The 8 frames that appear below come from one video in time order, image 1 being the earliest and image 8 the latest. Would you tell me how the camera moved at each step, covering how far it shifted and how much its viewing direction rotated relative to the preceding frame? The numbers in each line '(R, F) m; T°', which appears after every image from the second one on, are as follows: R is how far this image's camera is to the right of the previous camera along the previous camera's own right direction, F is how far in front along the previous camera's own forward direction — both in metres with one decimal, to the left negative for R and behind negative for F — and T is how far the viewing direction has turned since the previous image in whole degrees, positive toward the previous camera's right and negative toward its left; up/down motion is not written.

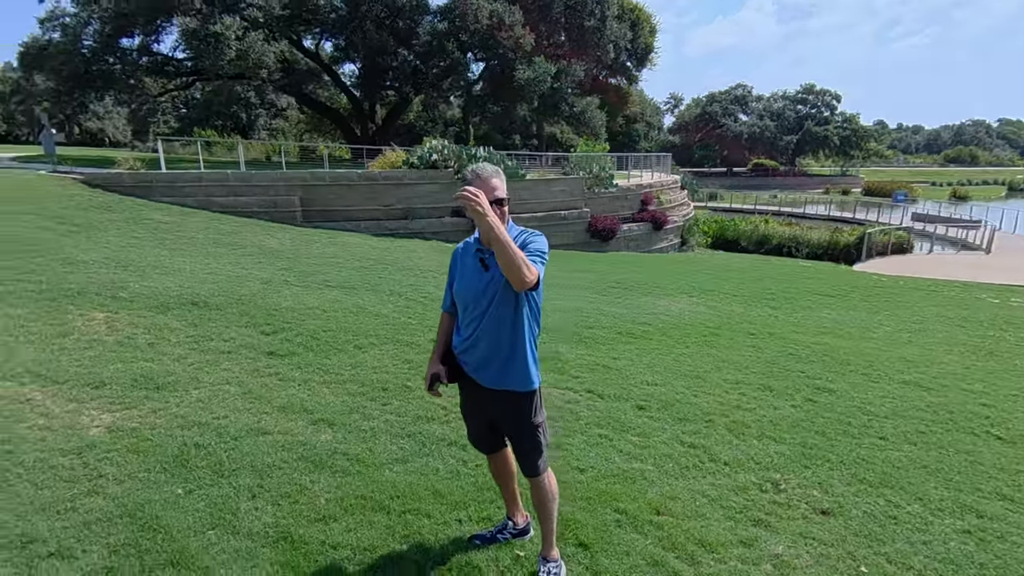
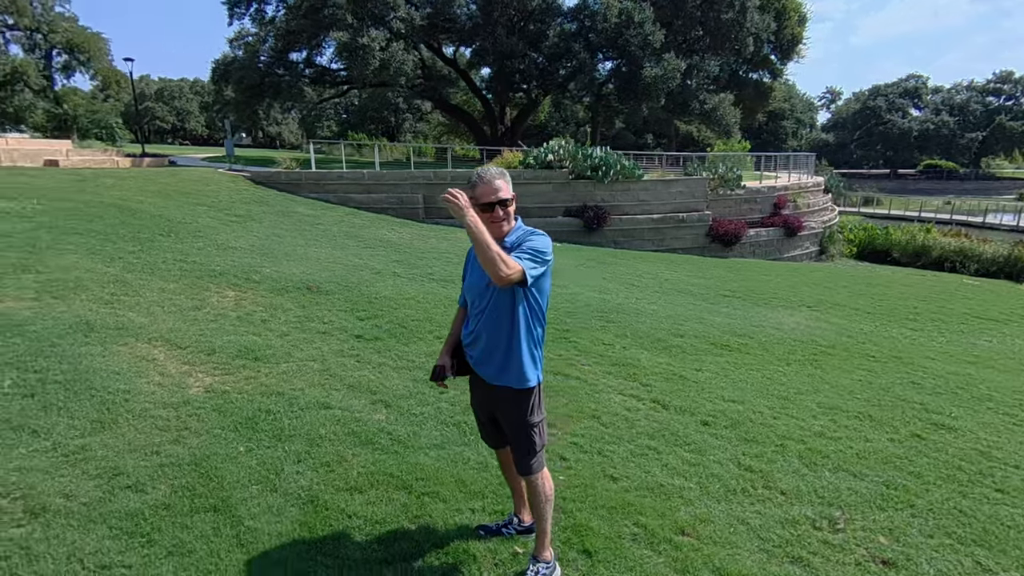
(+0.5, 0.0) m; -13°
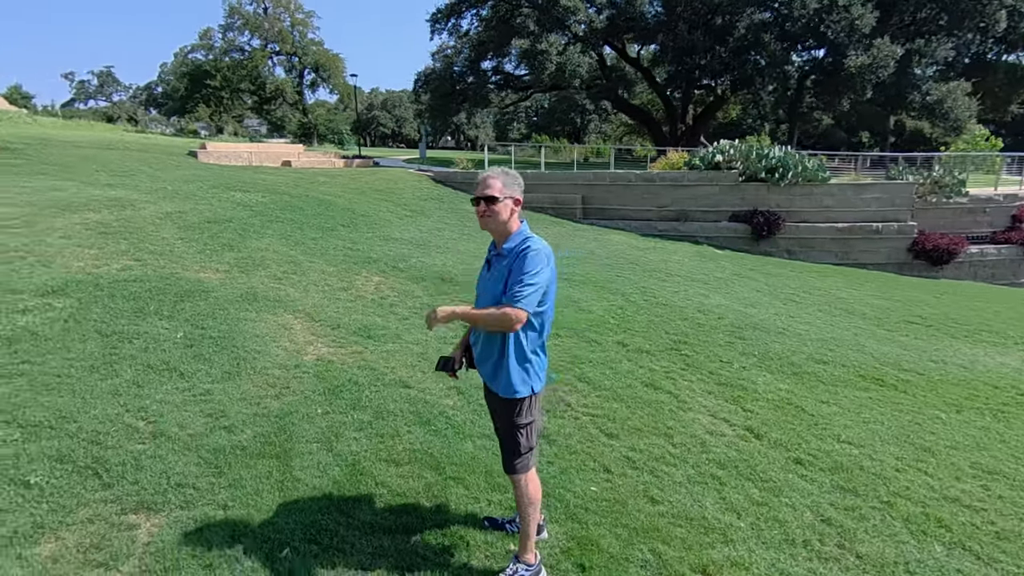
(+0.7, +0.1) m; -19°
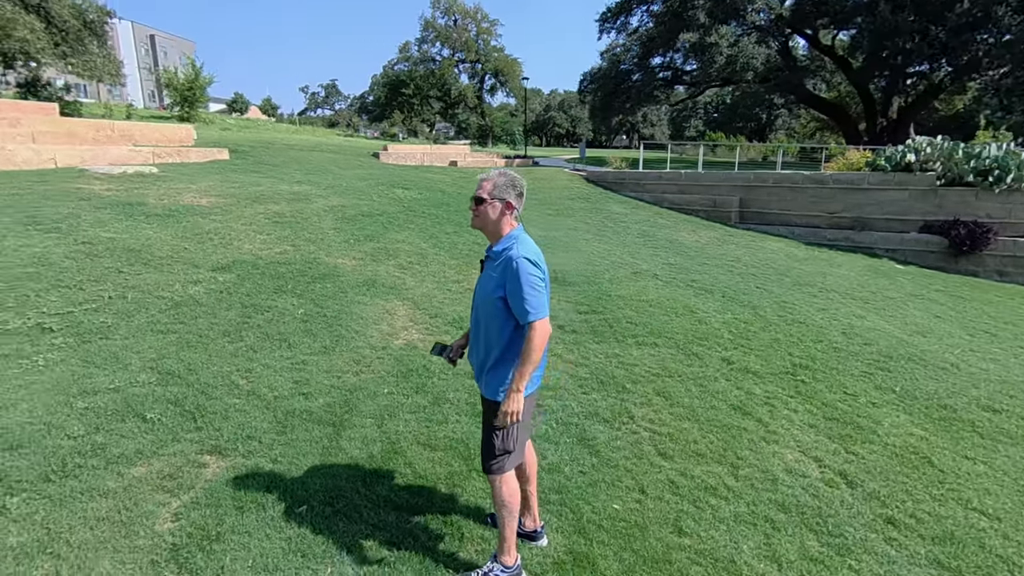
(+0.7, +0.1) m; -17°
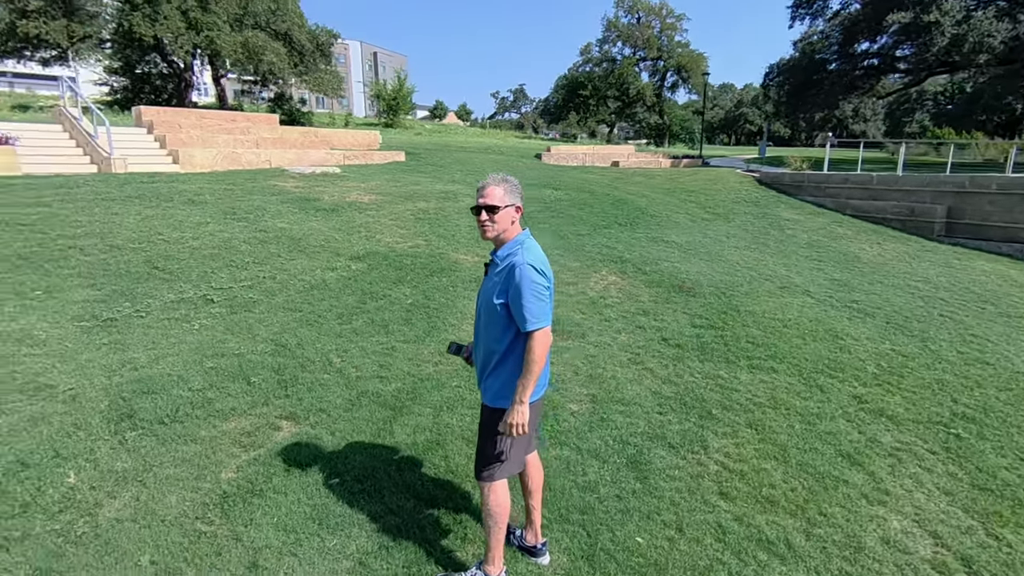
(+0.6, +0.2) m; -18°
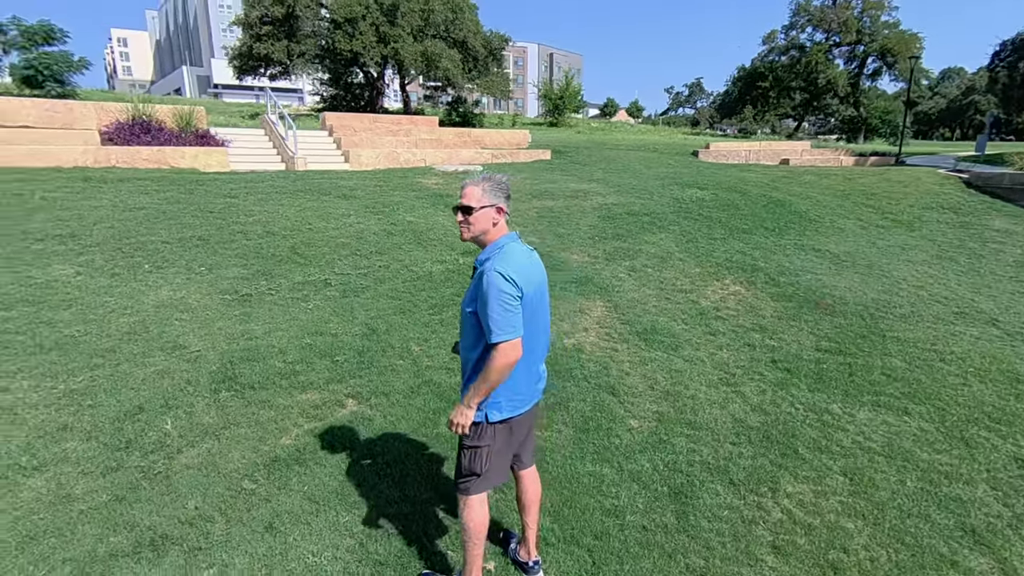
(+0.6, +0.2) m; -17°
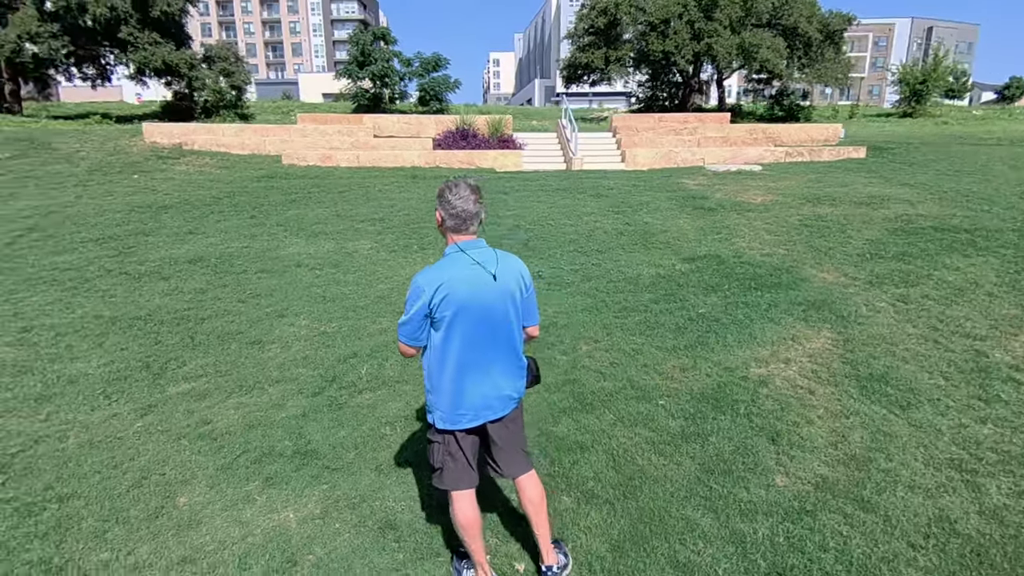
(+0.9, +0.3) m; -31°
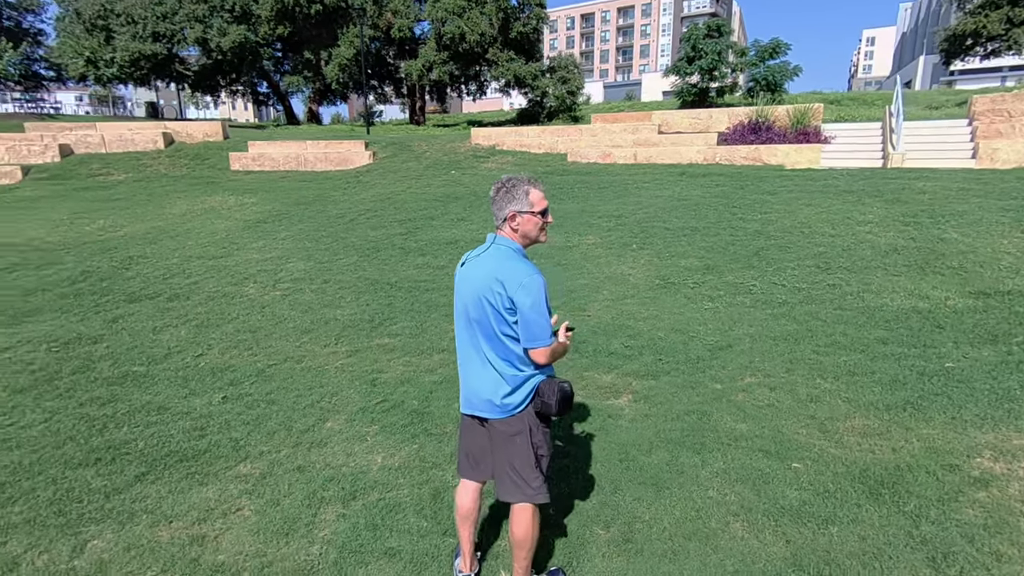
(+1.1, +0.4) m; -32°
